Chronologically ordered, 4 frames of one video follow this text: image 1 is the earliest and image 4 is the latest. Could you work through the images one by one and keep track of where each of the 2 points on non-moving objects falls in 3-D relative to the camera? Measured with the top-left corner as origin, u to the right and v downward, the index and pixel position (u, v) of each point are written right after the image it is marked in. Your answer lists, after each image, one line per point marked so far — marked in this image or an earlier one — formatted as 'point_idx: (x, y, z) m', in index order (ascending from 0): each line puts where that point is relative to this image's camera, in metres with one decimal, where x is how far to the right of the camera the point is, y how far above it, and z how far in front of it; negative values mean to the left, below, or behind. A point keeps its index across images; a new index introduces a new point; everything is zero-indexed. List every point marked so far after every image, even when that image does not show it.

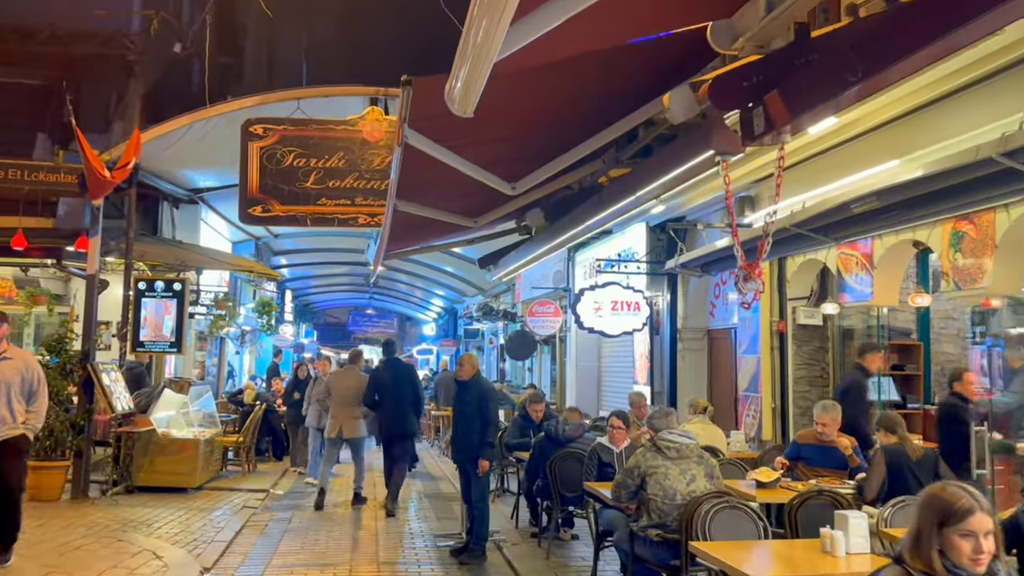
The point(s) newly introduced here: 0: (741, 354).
0: (+2.5, -0.7, +9.1) m
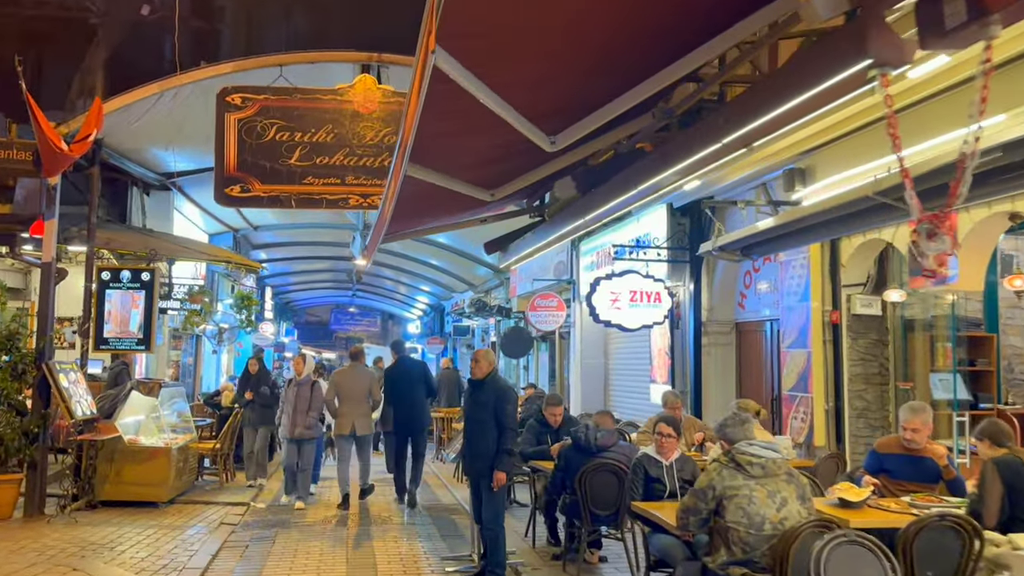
0: (+2.6, -0.6, +8.1) m
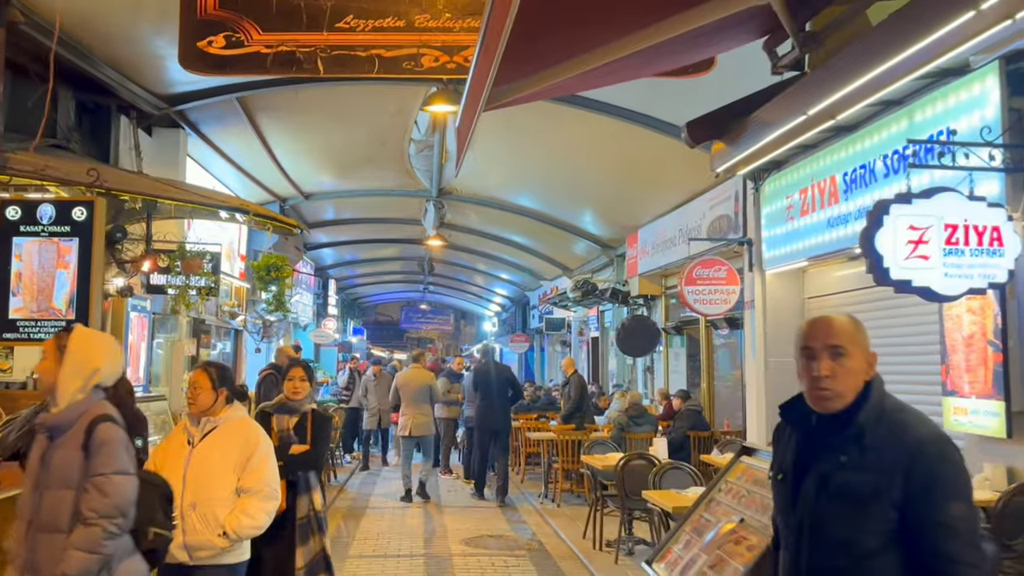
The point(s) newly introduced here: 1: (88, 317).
0: (+3.8, -0.1, +3.4) m
1: (-2.9, -0.2, +5.8) m
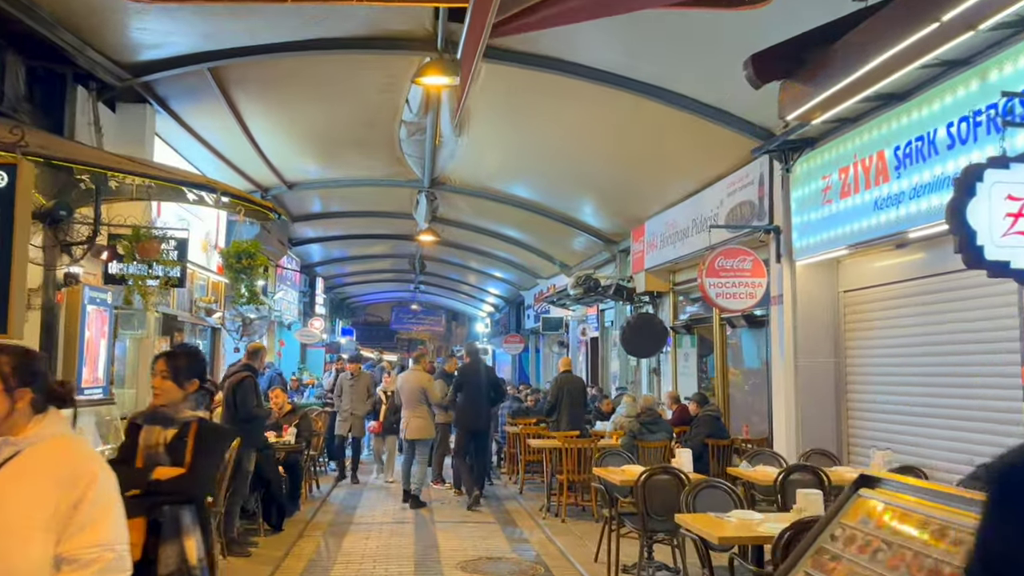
0: (+3.9, 0.0, +2.4) m
1: (-2.9, -0.1, +4.8) m
